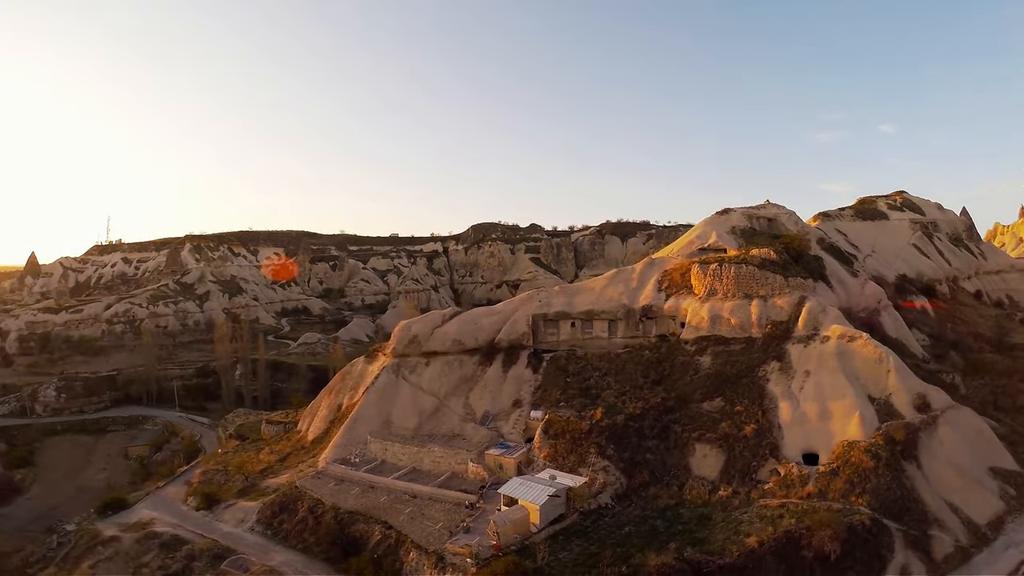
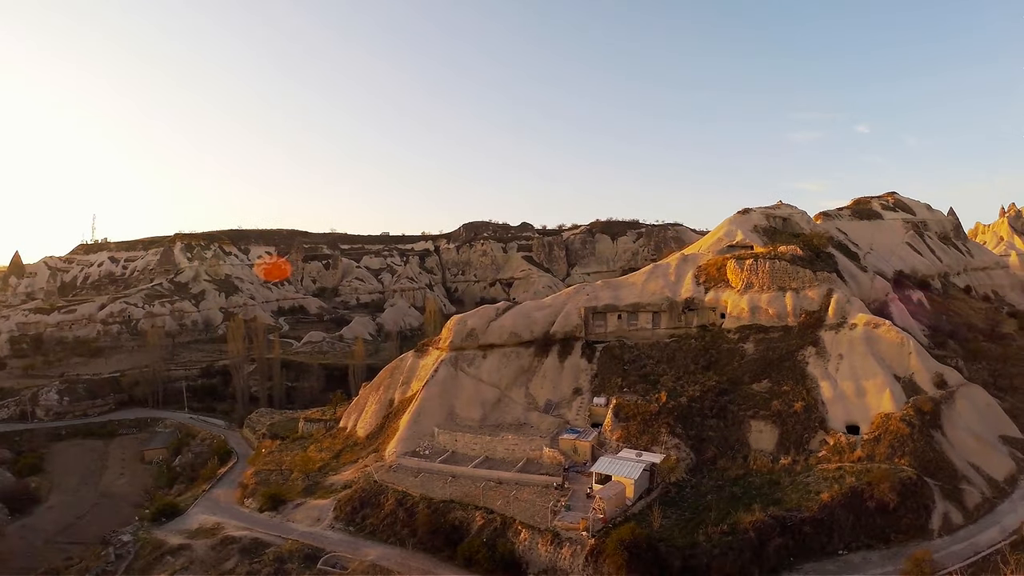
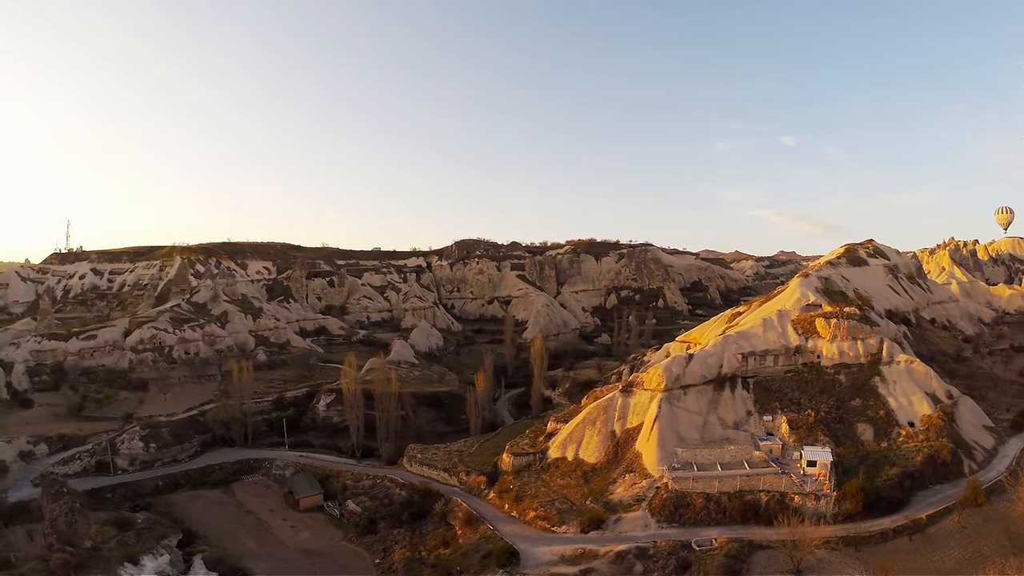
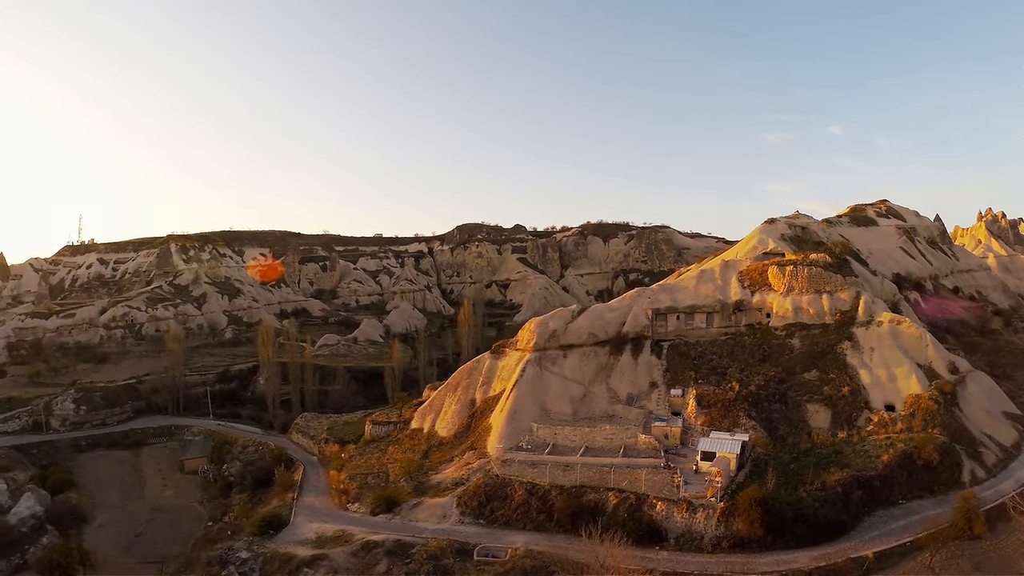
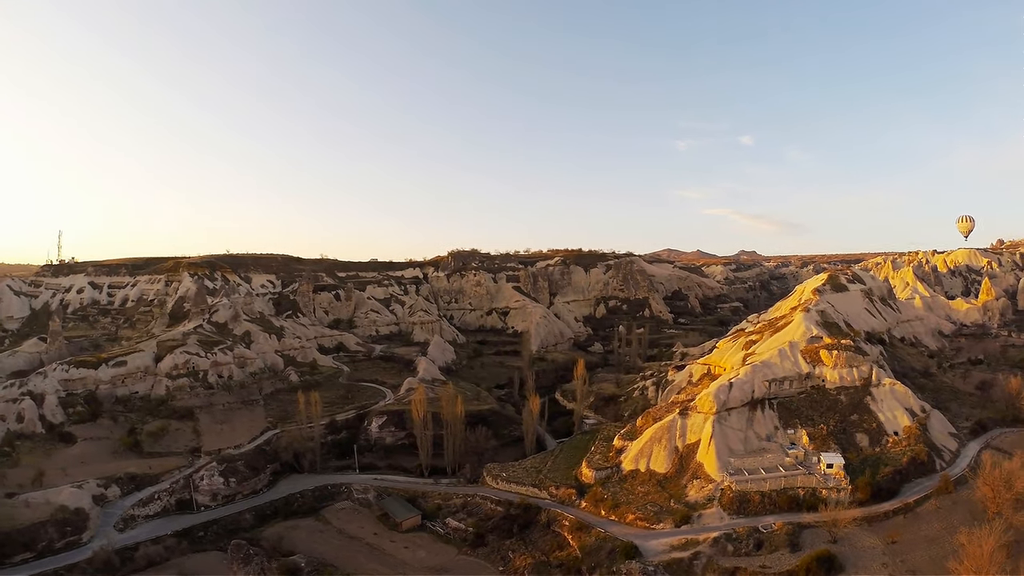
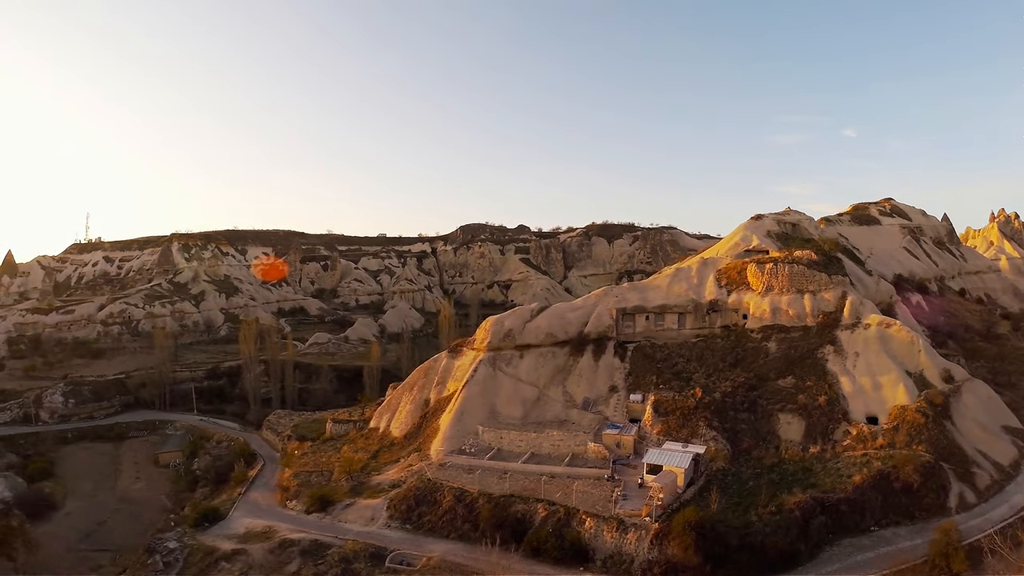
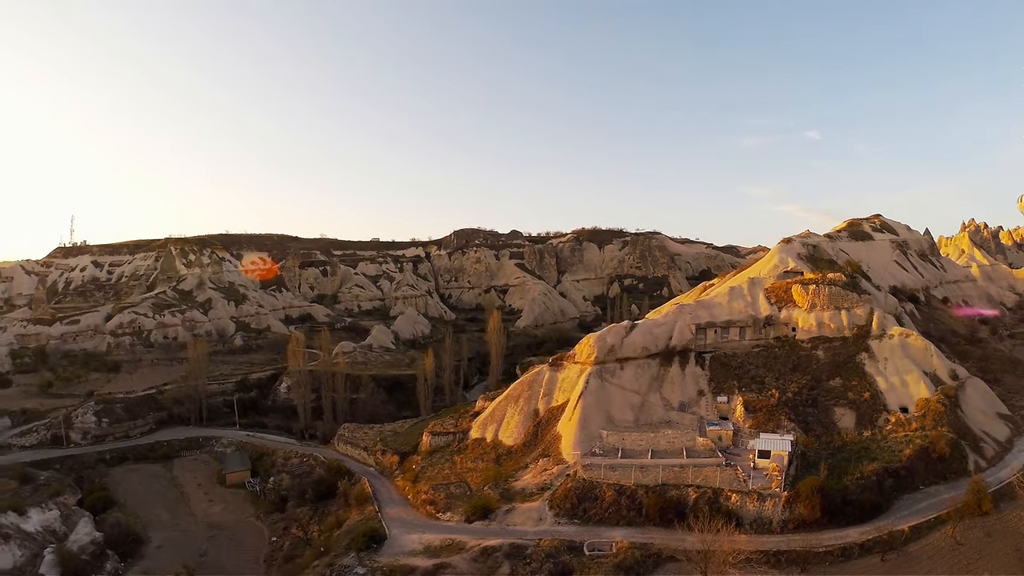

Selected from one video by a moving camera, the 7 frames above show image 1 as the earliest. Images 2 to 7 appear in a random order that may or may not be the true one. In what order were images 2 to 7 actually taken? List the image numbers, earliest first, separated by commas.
2, 6, 4, 7, 3, 5
